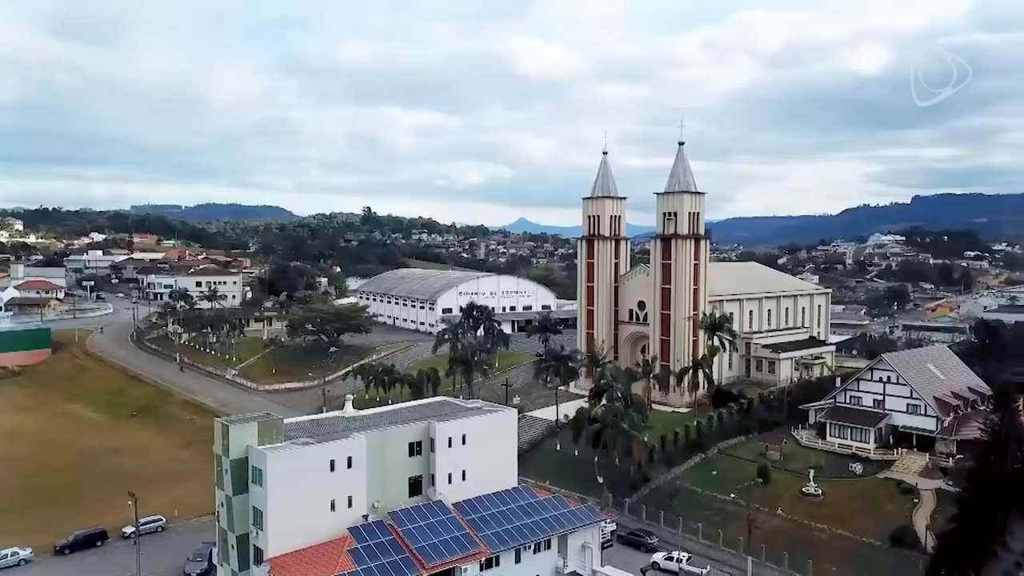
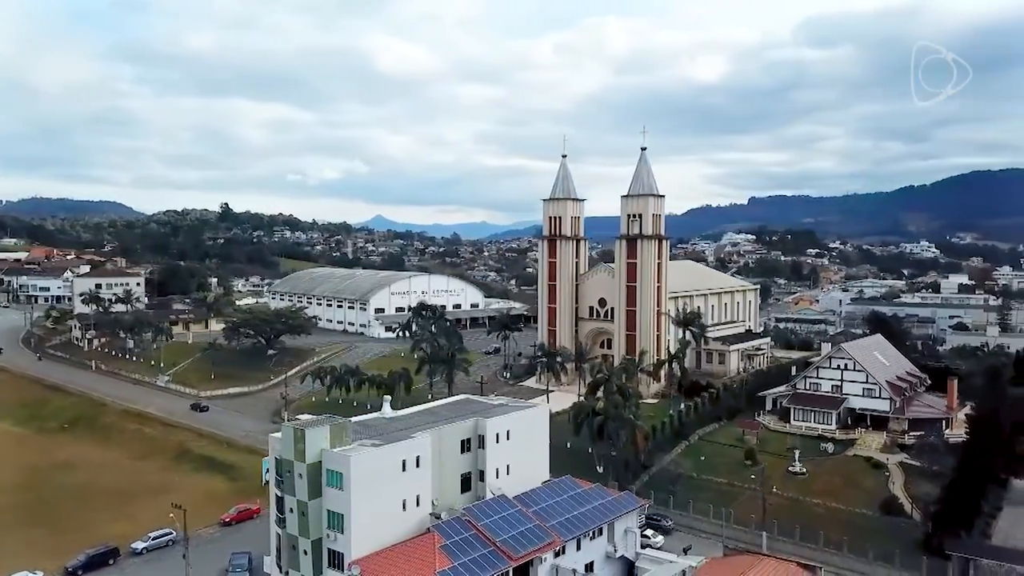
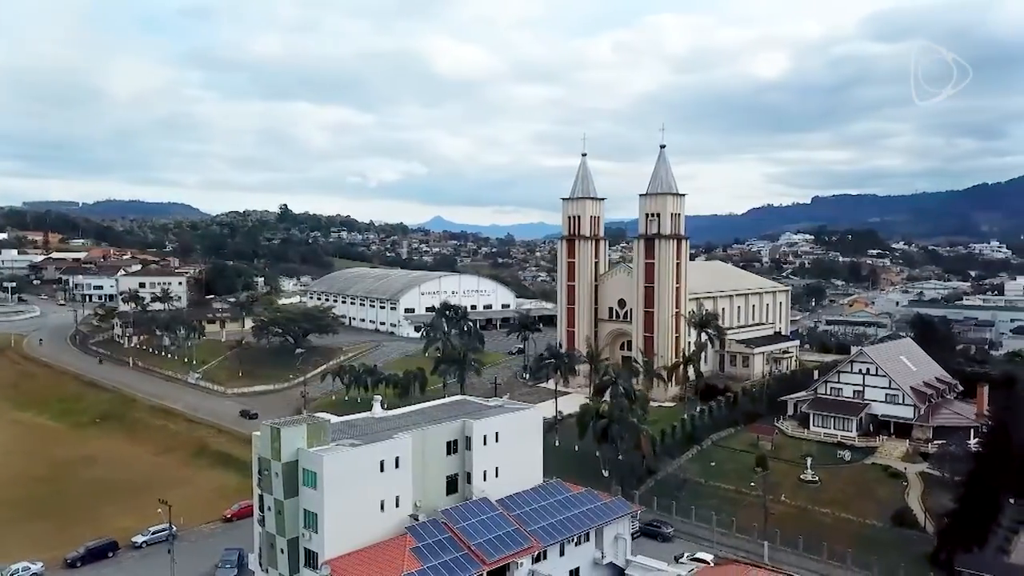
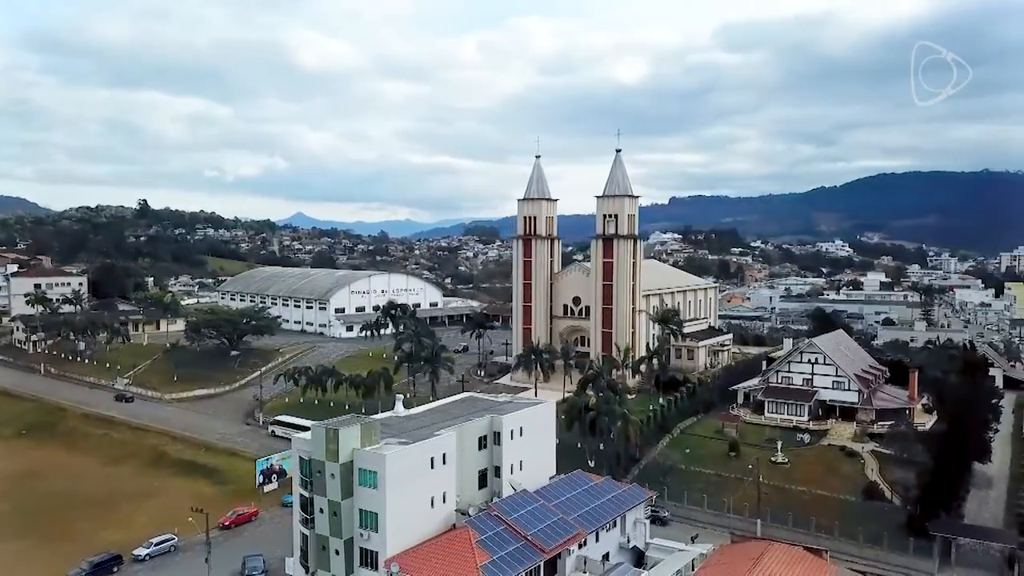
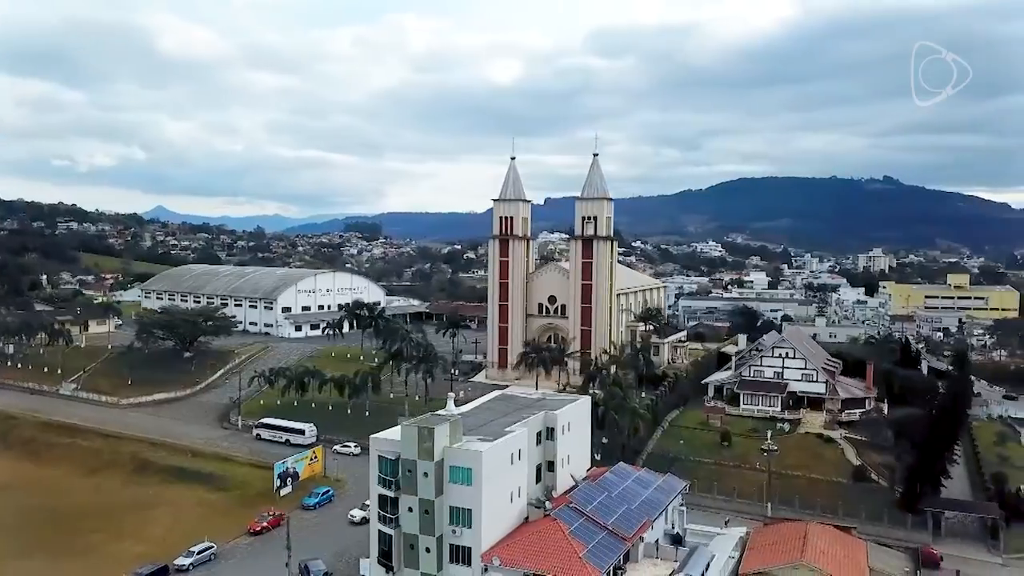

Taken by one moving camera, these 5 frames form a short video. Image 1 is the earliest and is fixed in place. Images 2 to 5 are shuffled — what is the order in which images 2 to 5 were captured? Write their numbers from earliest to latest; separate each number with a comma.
3, 2, 4, 5
